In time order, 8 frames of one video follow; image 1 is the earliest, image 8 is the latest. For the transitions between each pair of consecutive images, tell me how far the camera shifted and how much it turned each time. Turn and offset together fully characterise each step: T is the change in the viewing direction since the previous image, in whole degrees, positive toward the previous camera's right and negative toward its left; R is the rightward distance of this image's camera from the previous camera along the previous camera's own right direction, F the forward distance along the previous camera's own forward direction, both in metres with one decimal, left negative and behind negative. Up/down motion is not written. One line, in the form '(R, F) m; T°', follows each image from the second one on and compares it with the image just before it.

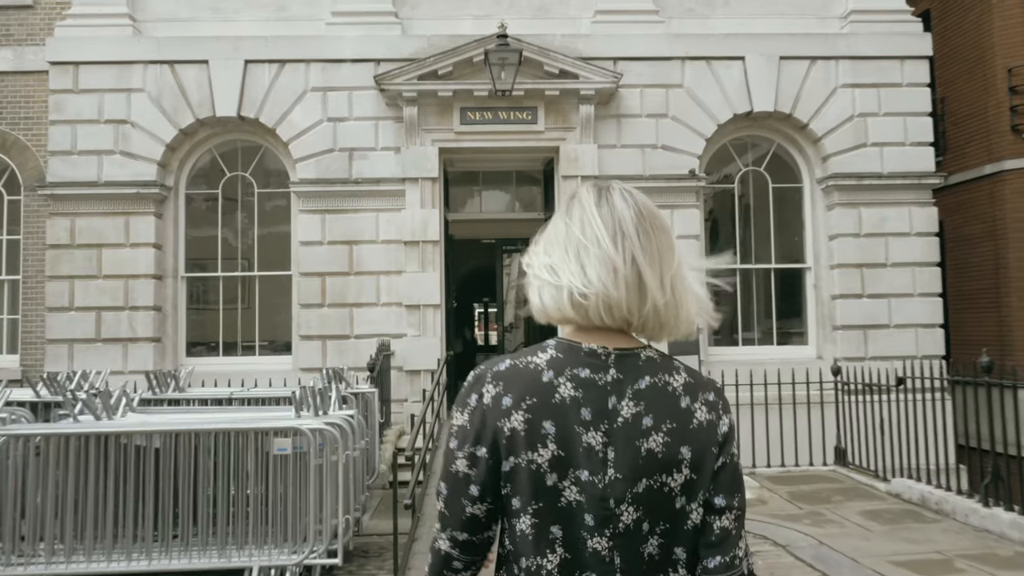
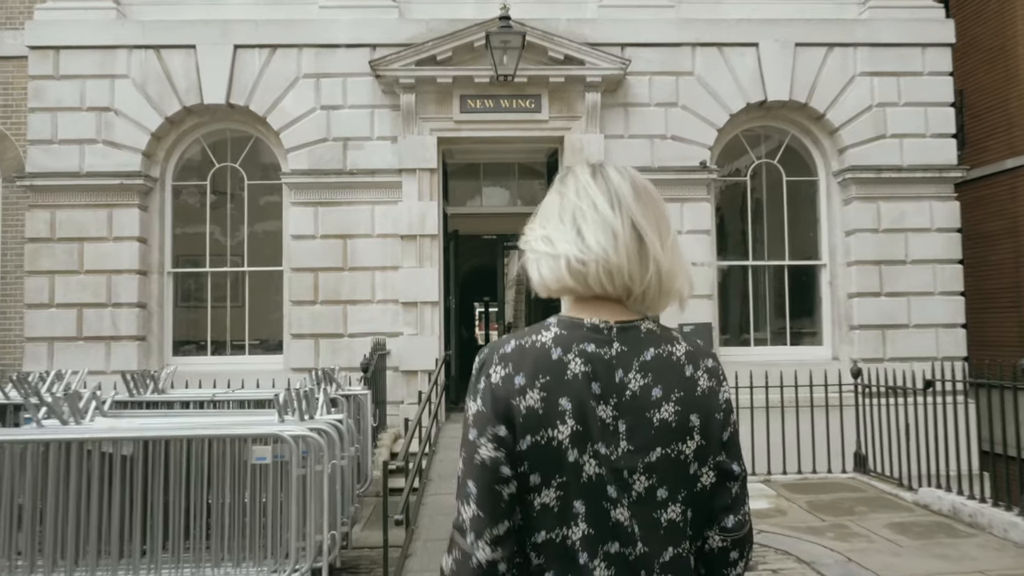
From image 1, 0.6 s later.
(0.0, +0.5) m; 0°
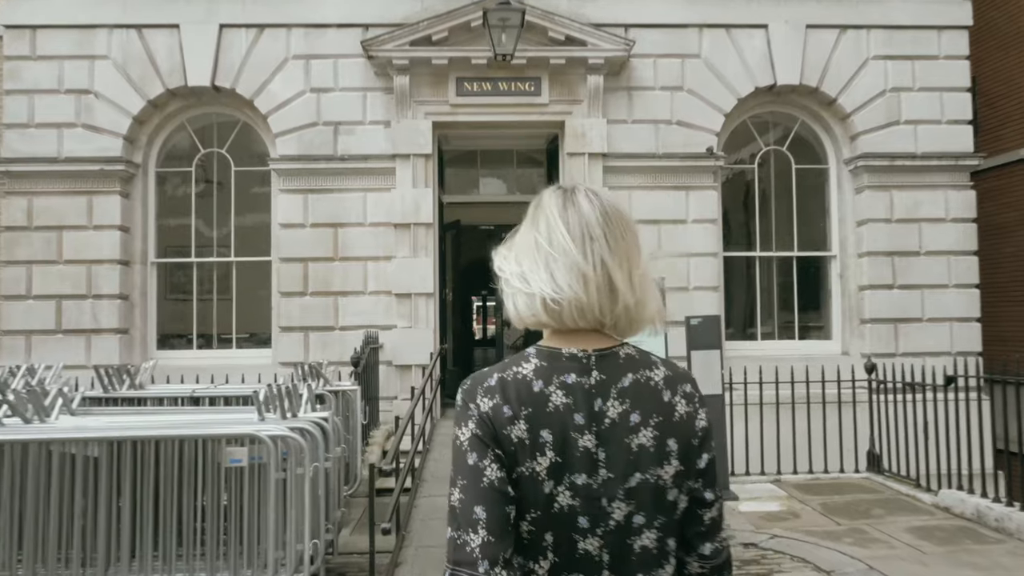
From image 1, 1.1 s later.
(0.0, +0.4) m; 0°
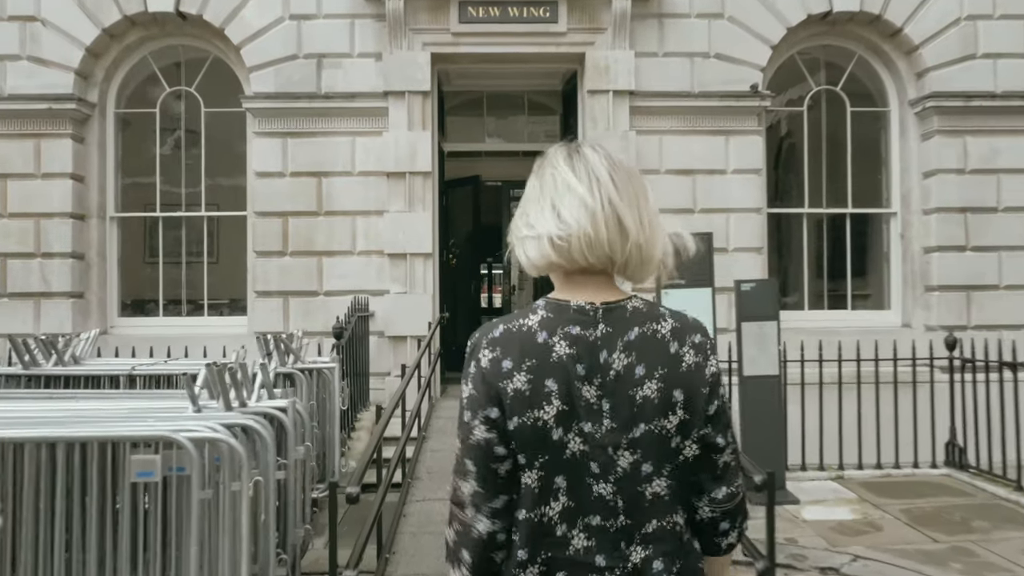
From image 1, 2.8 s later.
(0.0, +1.3) m; -1°
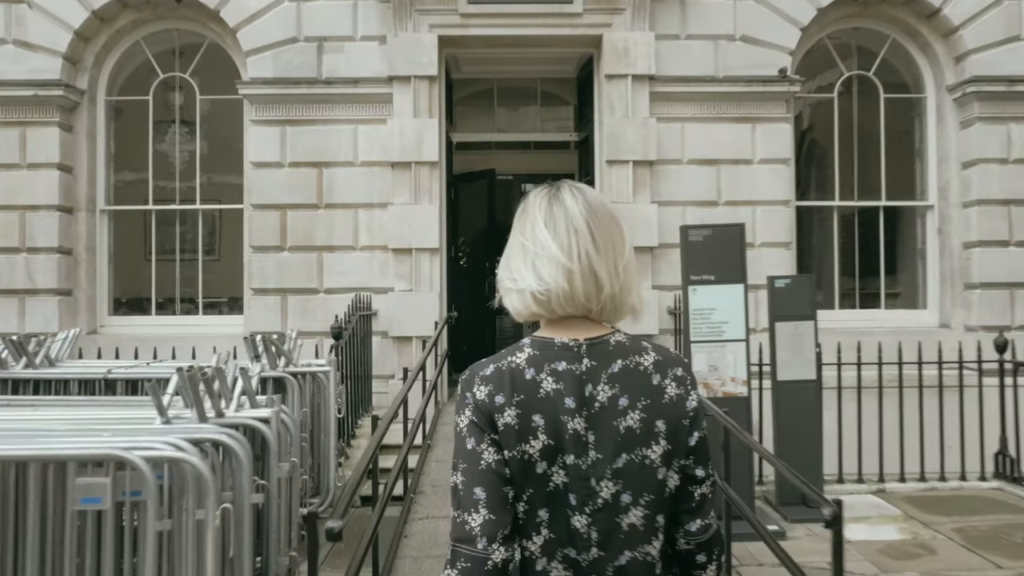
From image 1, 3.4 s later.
(0.0, +0.5) m; -1°
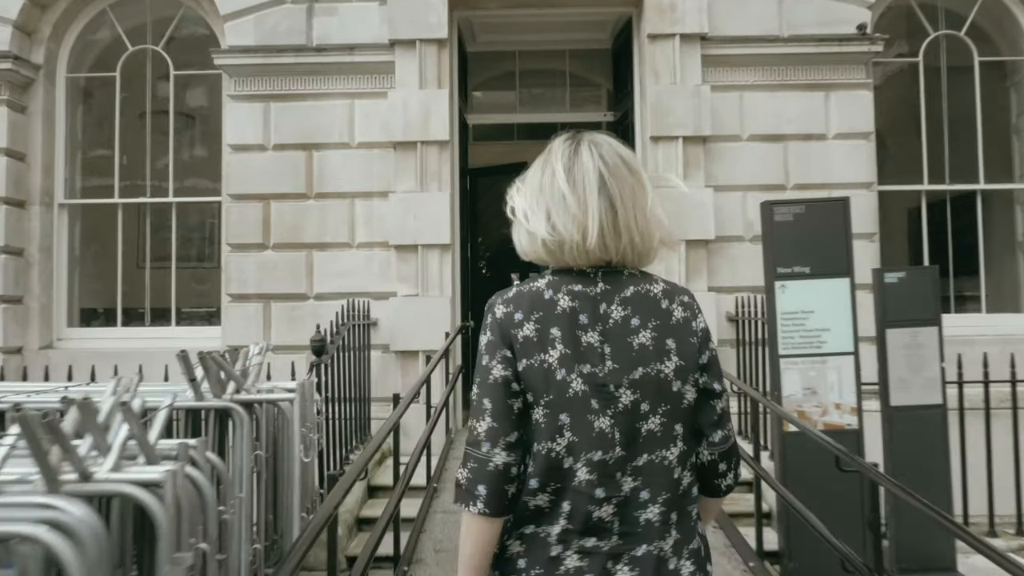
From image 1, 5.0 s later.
(0.0, +1.3) m; -2°
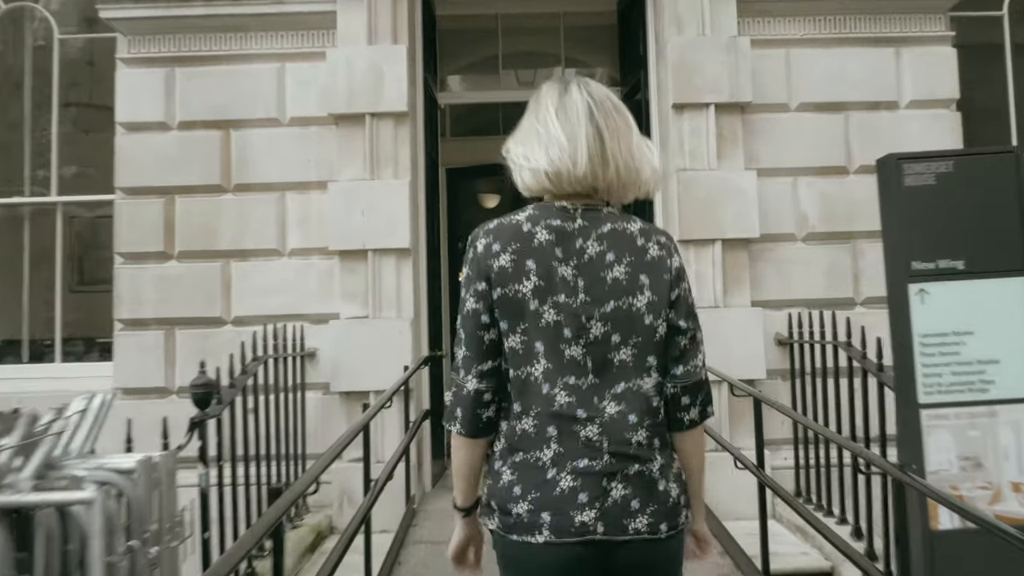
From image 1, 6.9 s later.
(+0.1, +1.6) m; +1°
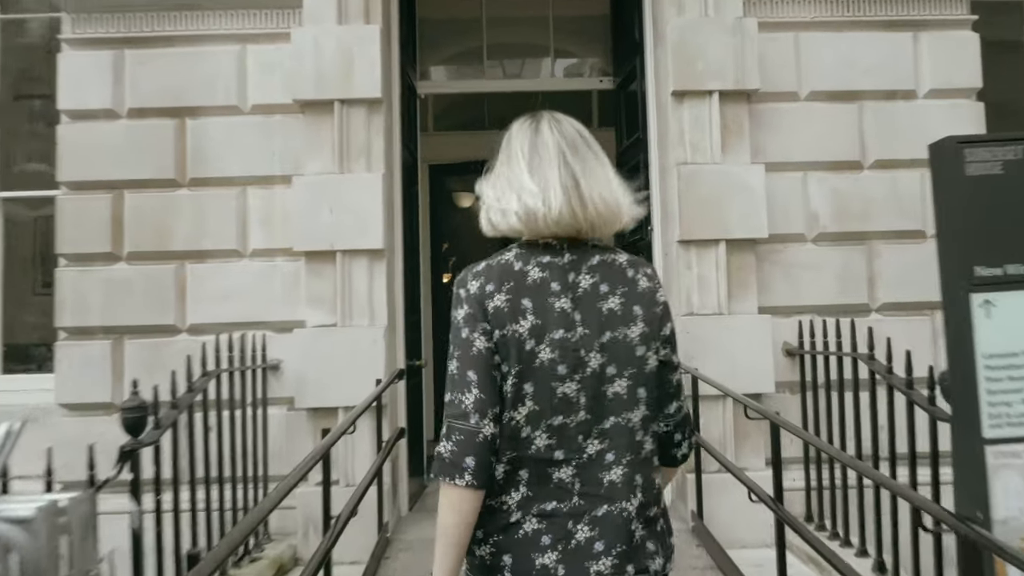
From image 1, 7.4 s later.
(0.0, +0.4) m; +1°
